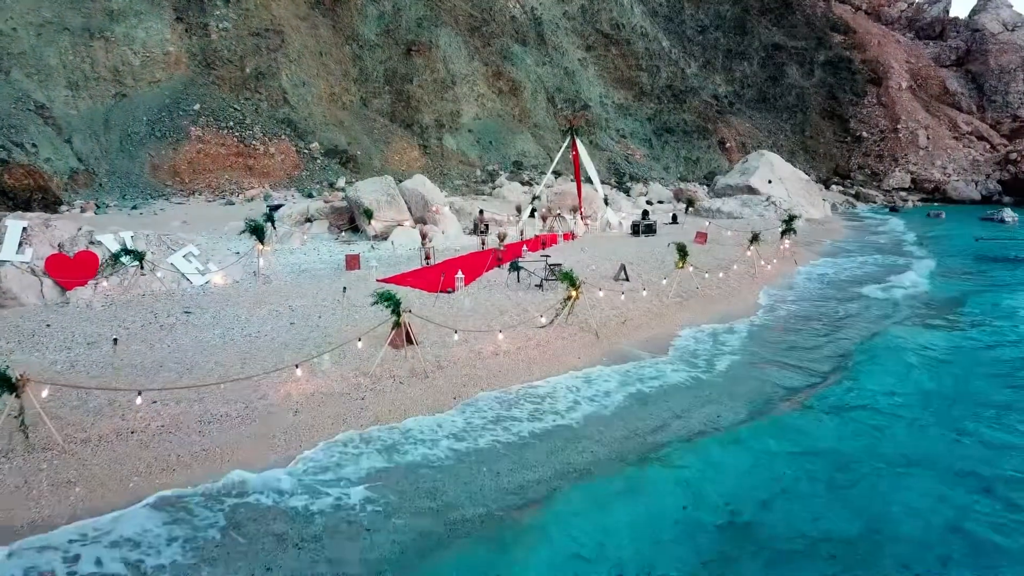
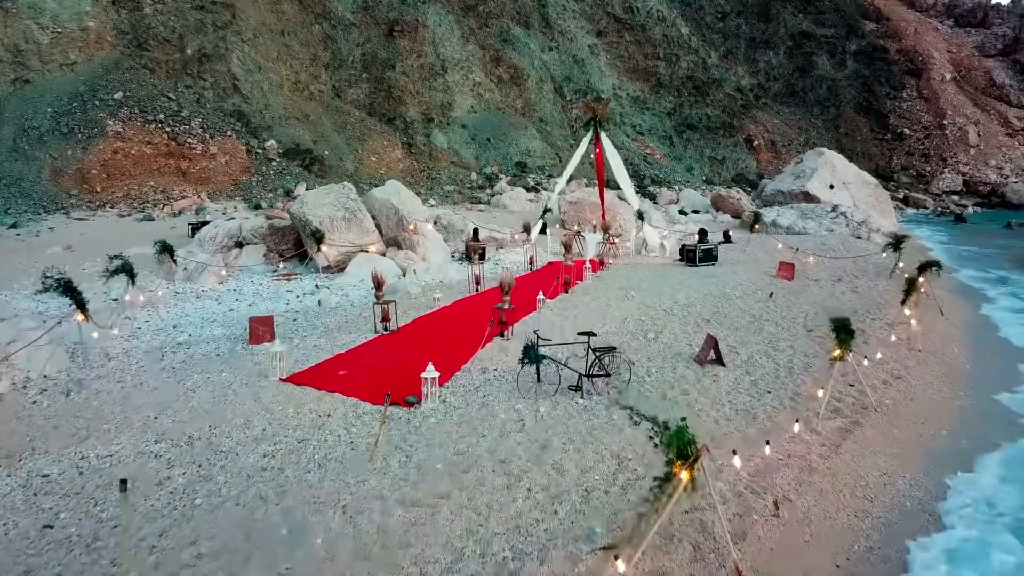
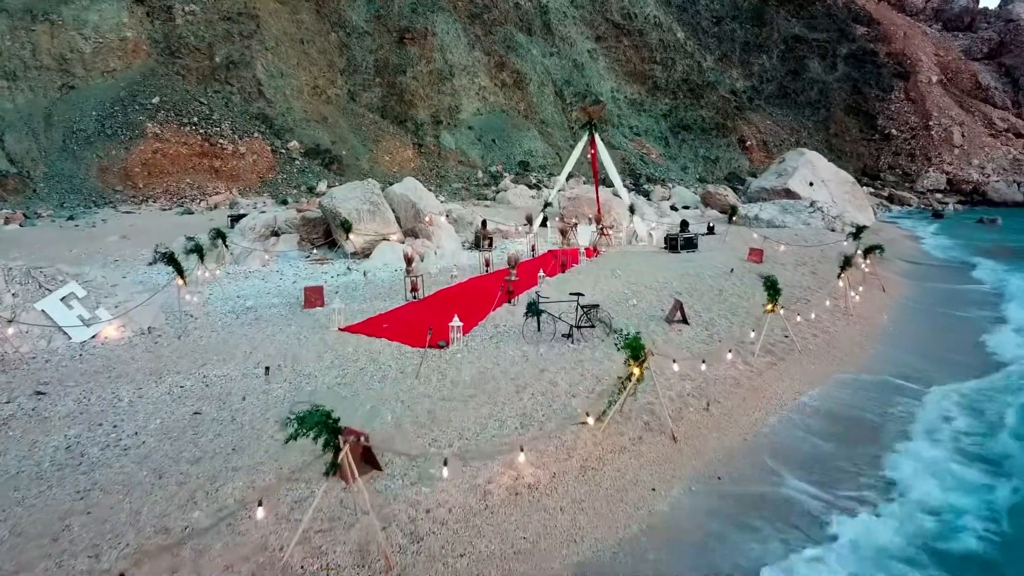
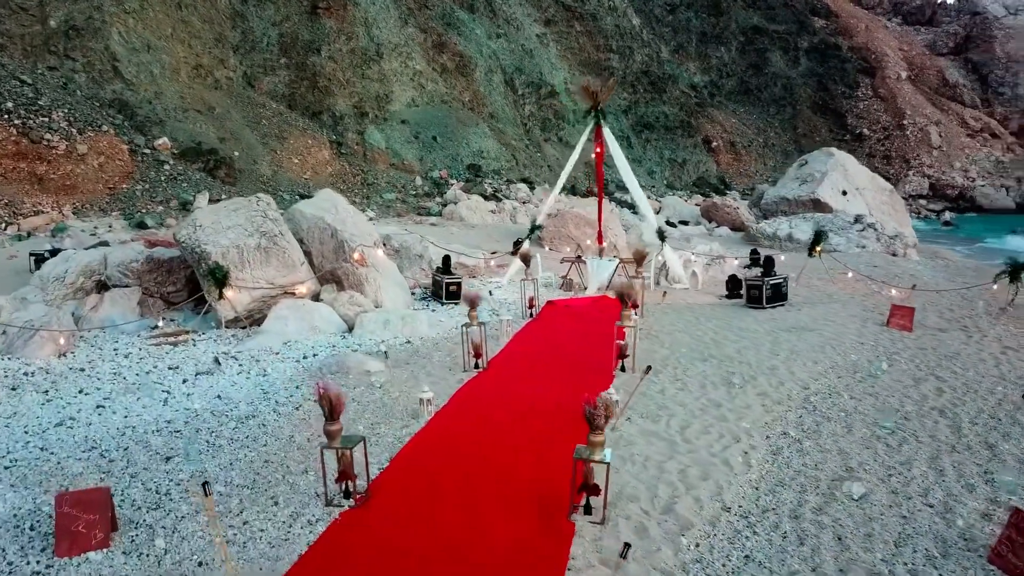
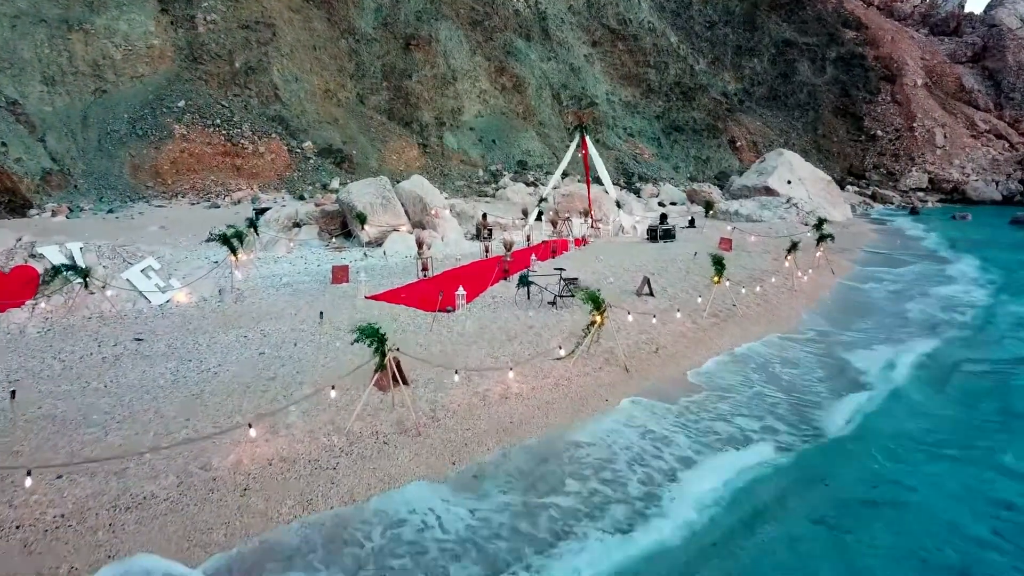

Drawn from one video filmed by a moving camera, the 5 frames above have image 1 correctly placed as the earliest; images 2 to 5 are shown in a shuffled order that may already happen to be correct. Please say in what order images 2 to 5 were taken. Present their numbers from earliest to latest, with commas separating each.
5, 3, 2, 4
